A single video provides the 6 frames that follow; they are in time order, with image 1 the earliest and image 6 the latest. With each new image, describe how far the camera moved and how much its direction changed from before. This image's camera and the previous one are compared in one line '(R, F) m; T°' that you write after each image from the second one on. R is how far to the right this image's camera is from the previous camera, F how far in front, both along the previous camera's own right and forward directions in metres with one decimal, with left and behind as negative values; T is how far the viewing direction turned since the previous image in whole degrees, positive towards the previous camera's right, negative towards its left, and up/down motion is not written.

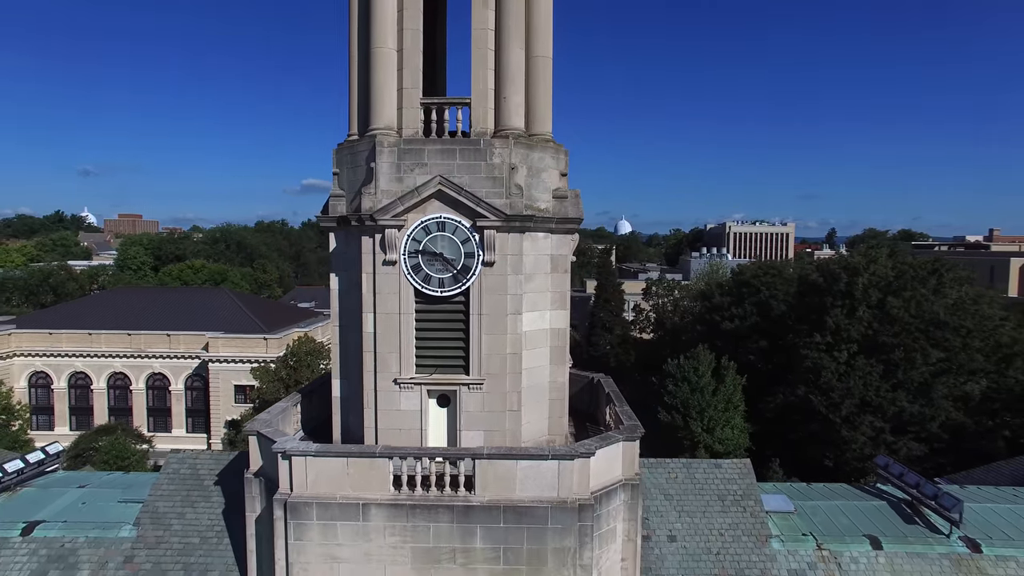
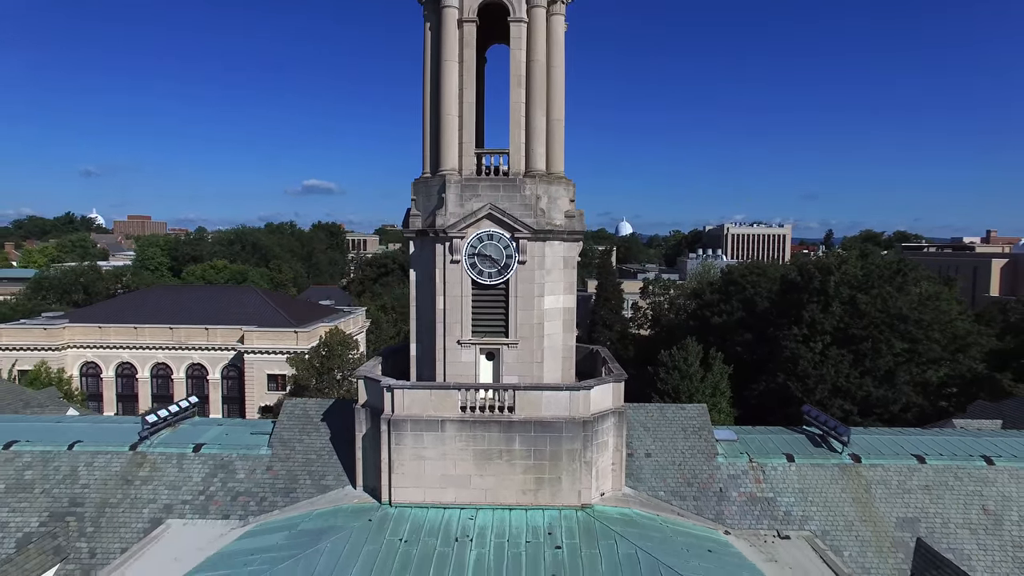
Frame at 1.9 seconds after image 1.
(-0.7, -5.6) m; 0°
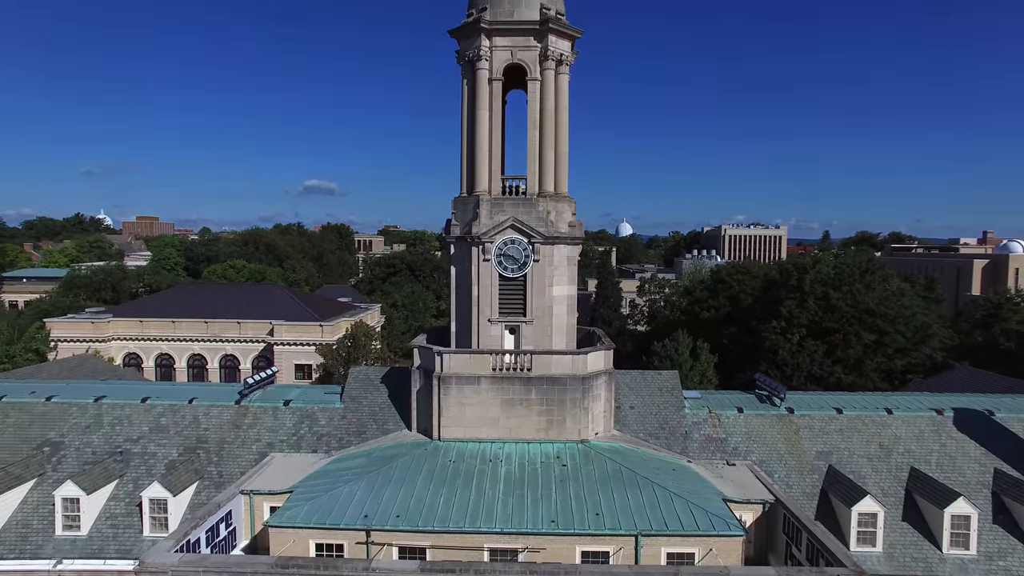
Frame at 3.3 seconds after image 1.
(-0.6, -5.8) m; 0°
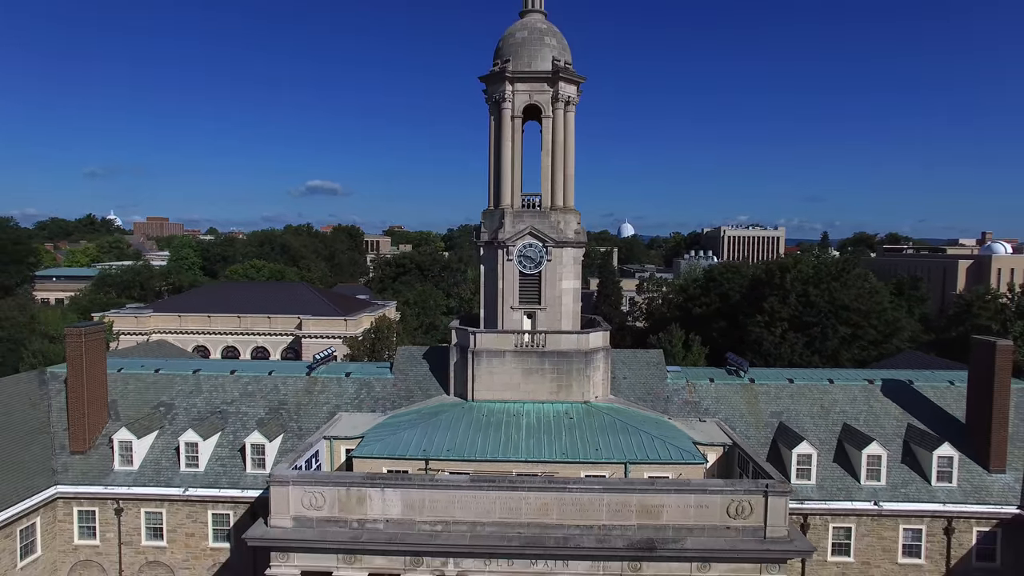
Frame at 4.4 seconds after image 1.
(-0.7, -6.0) m; 0°
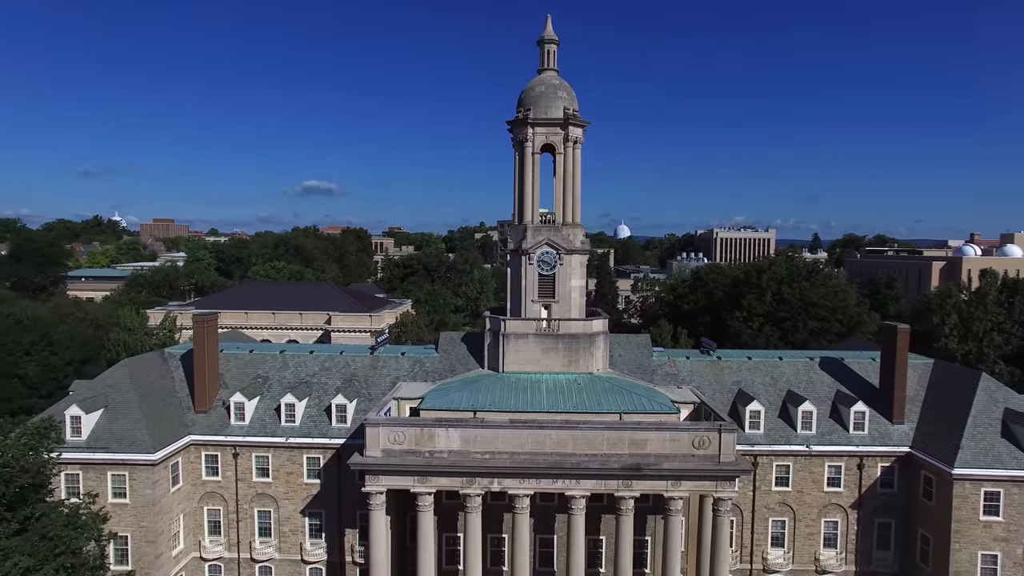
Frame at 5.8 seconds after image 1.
(-1.5, -8.4) m; 0°
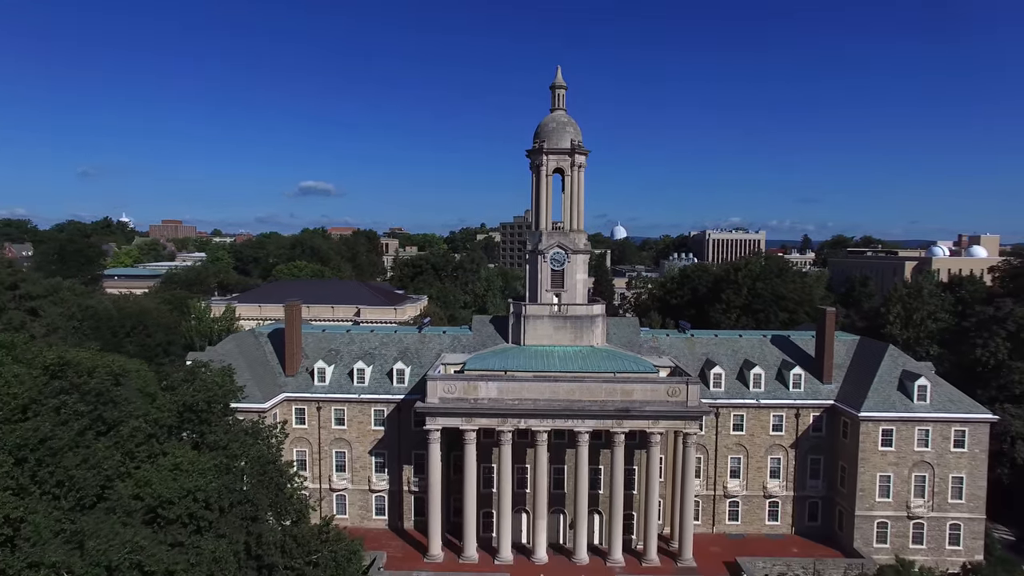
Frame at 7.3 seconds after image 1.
(-1.7, -10.5) m; 0°
